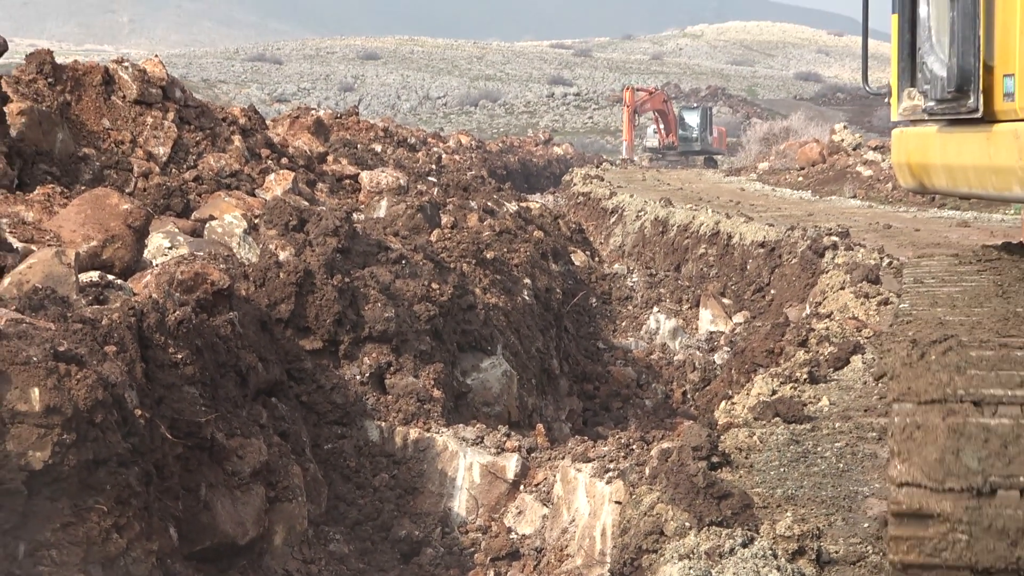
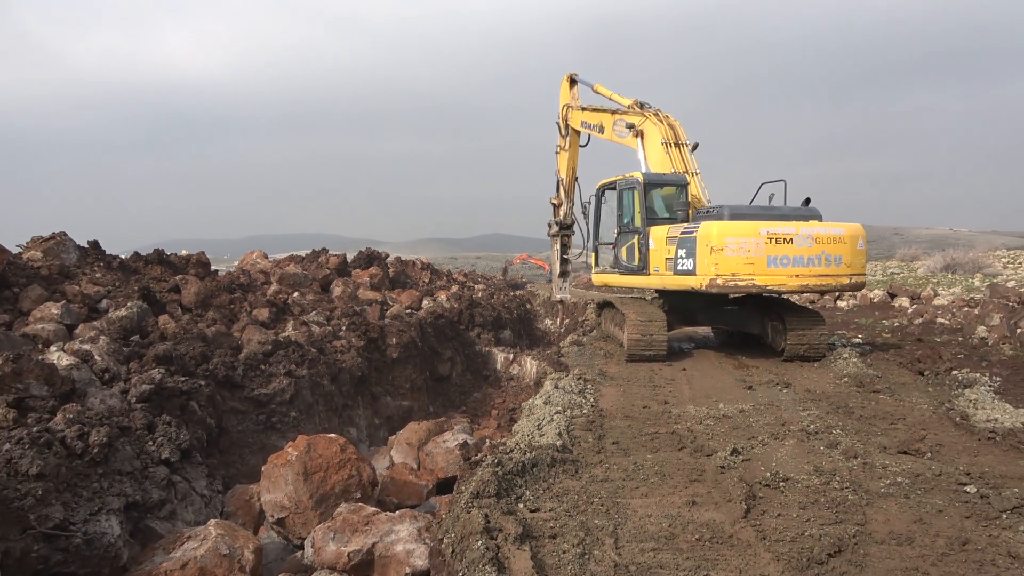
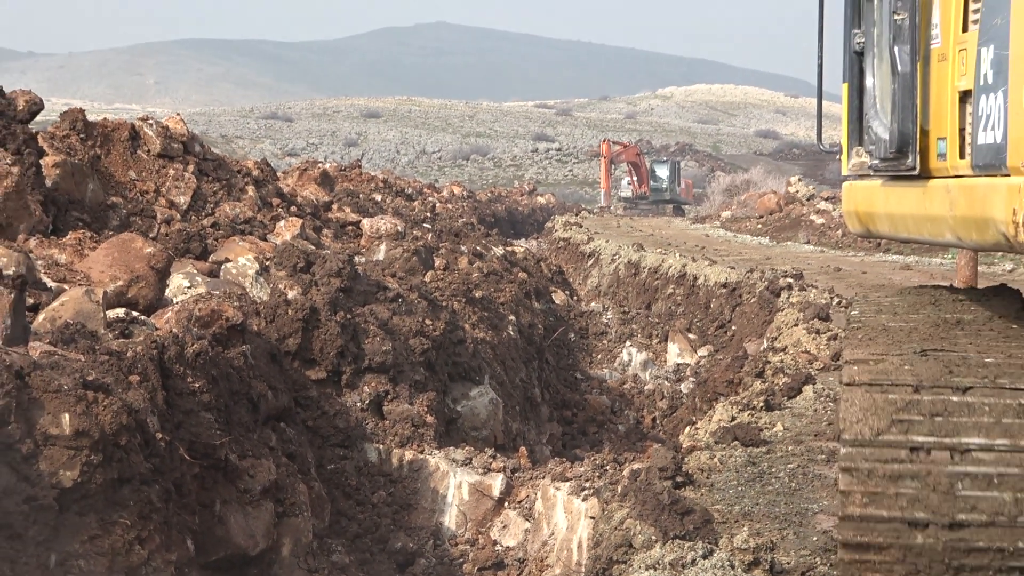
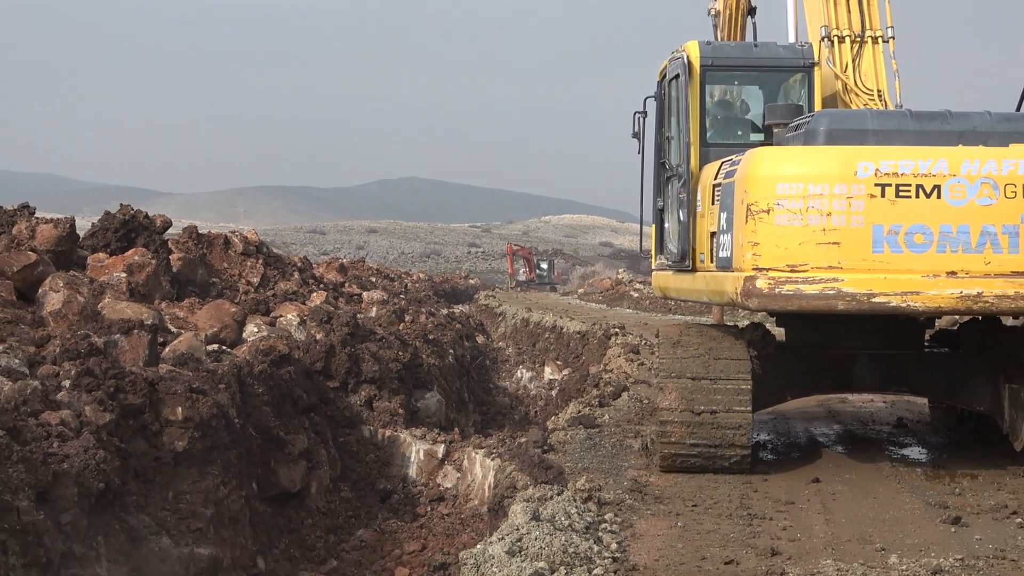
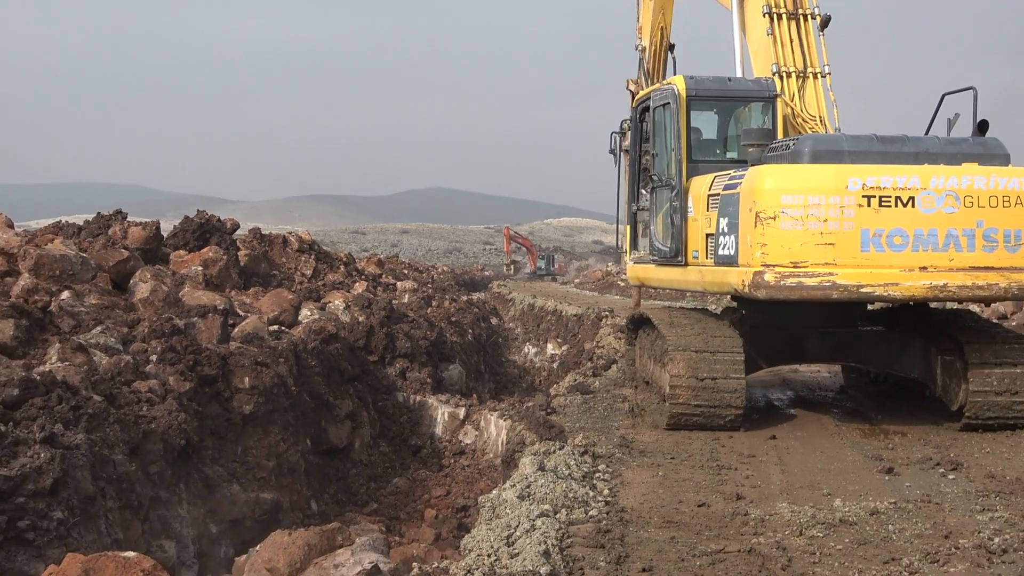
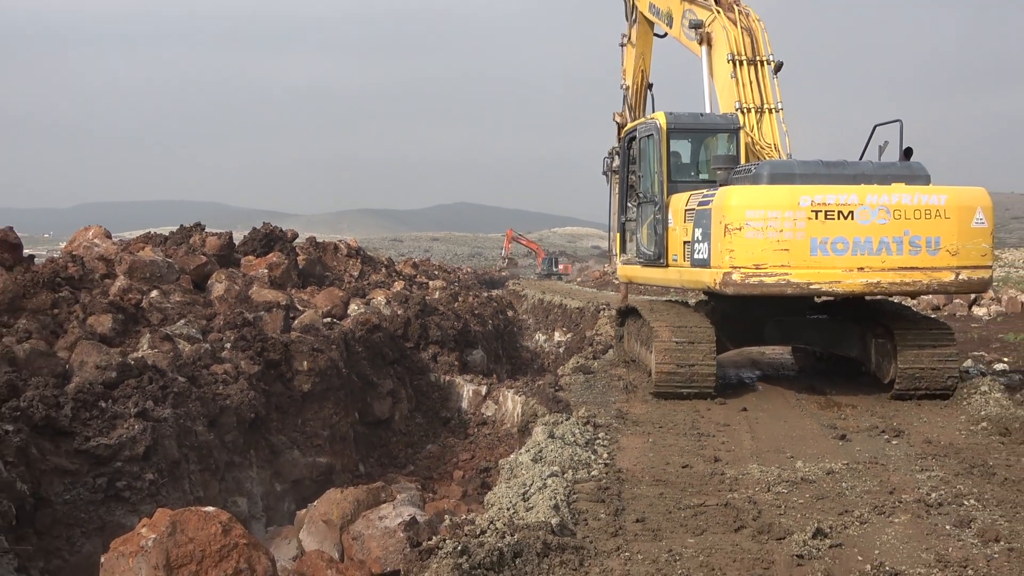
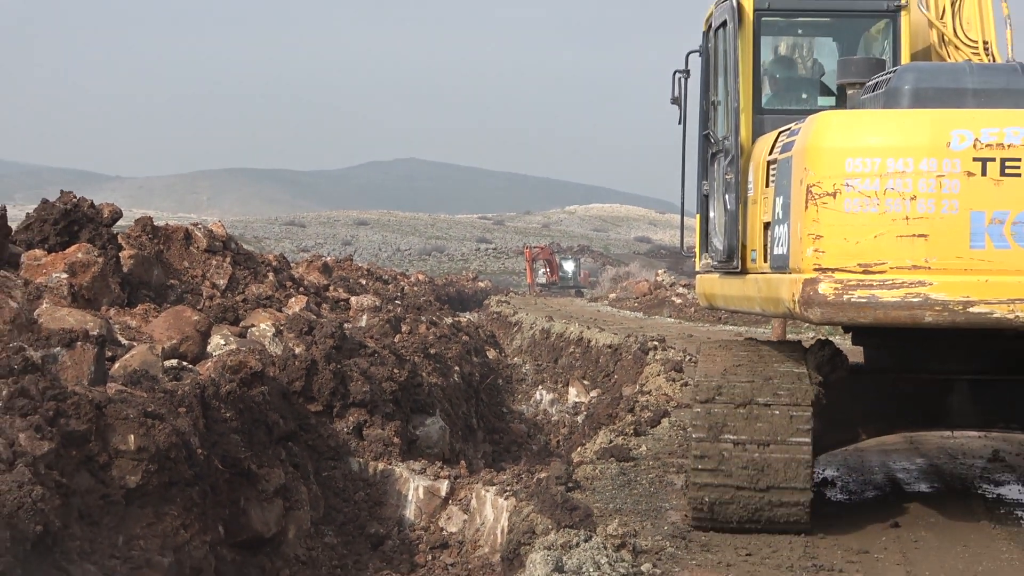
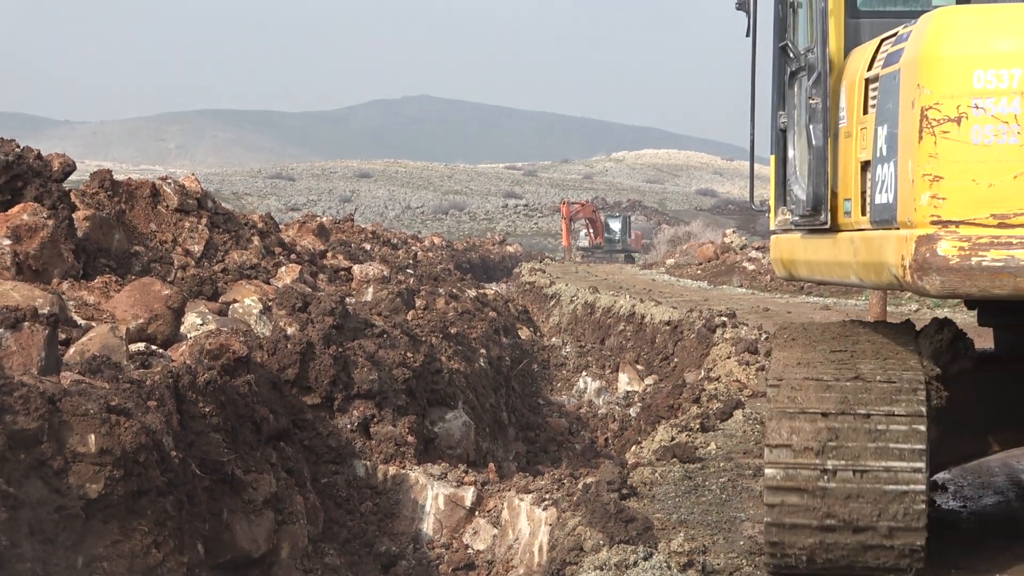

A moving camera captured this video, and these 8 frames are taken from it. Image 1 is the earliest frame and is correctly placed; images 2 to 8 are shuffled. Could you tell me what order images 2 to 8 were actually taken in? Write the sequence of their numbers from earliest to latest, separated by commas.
3, 8, 7, 4, 5, 6, 2
